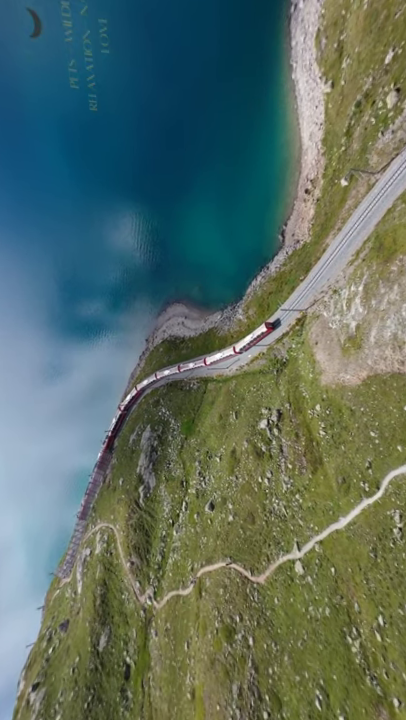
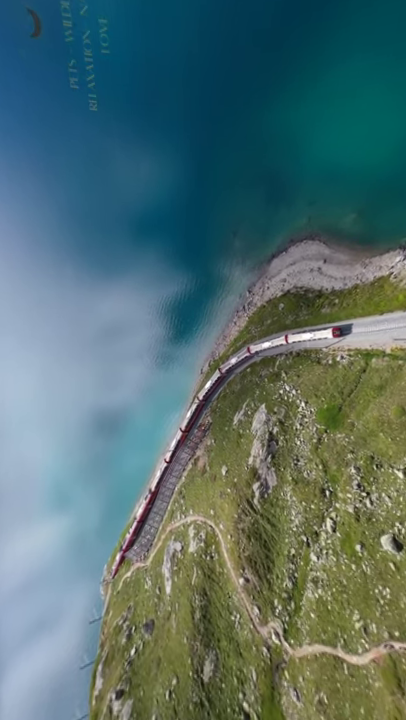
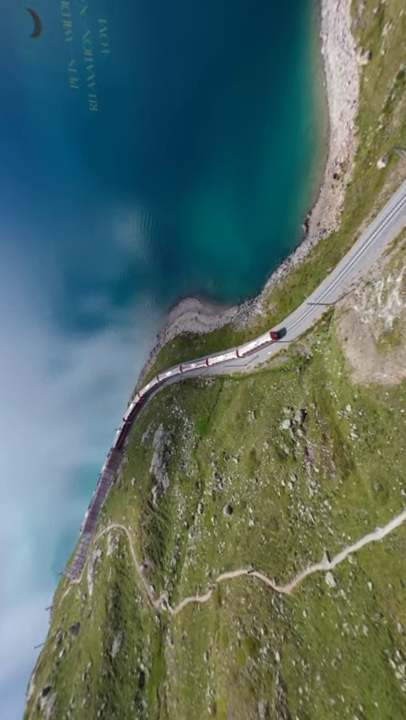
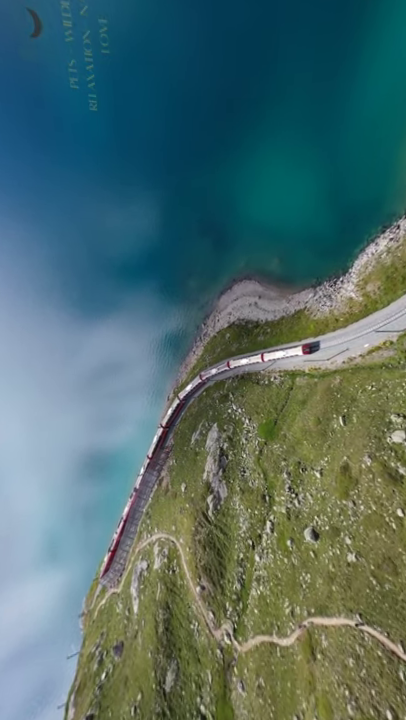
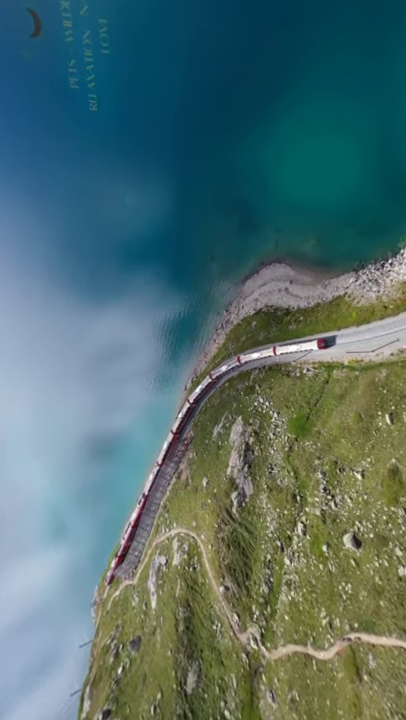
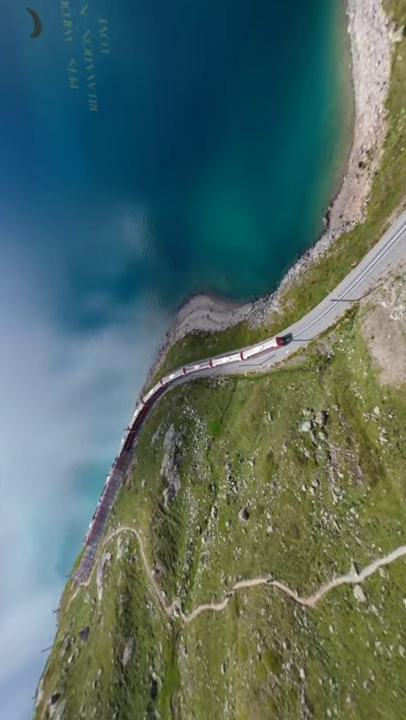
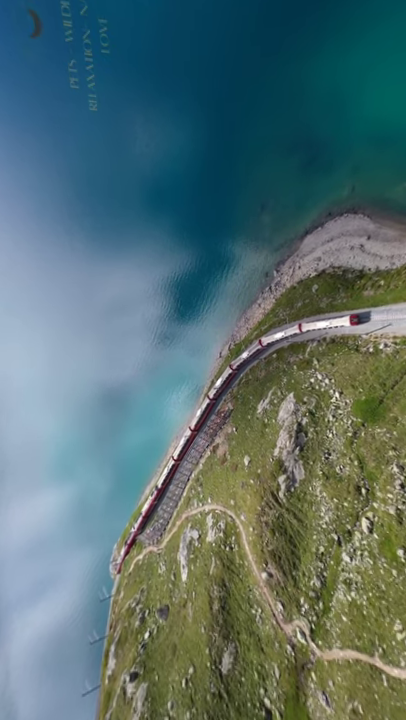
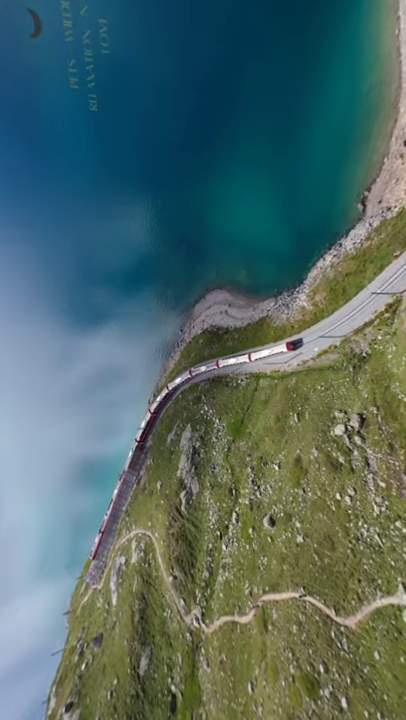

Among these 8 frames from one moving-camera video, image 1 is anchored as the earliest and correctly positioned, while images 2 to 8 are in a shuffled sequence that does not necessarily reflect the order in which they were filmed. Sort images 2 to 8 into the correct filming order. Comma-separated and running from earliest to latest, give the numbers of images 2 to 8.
3, 6, 8, 4, 5, 2, 7
